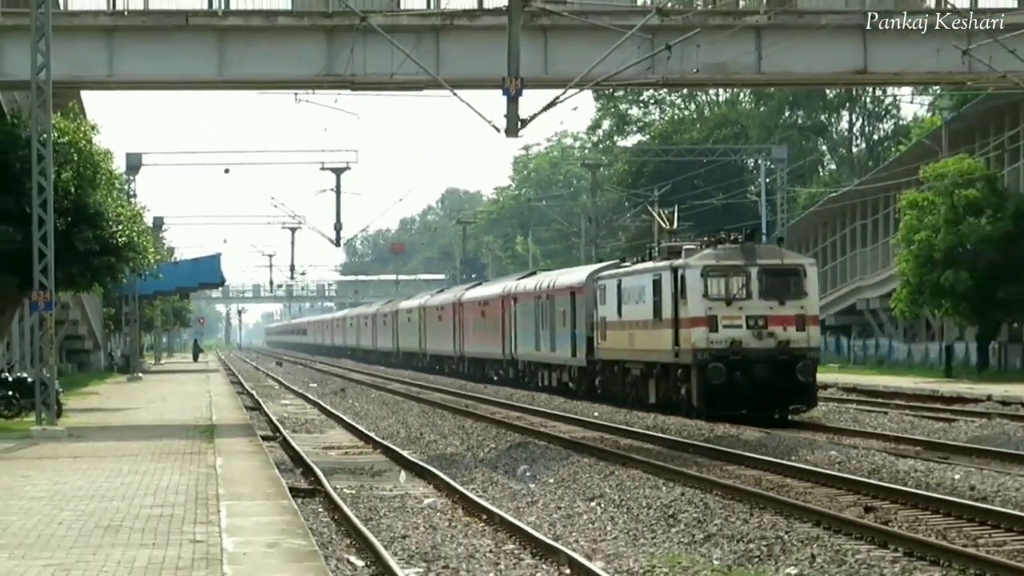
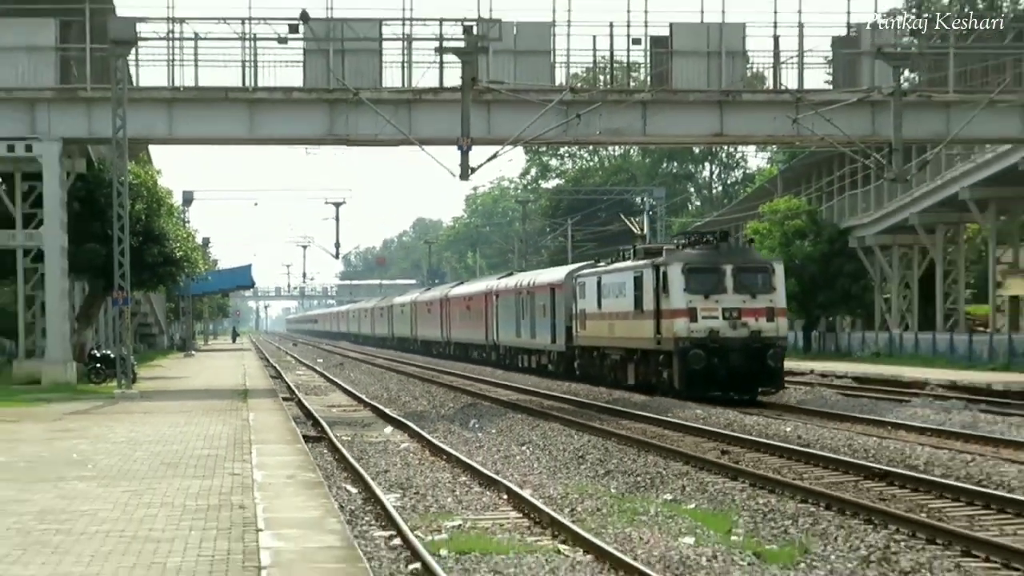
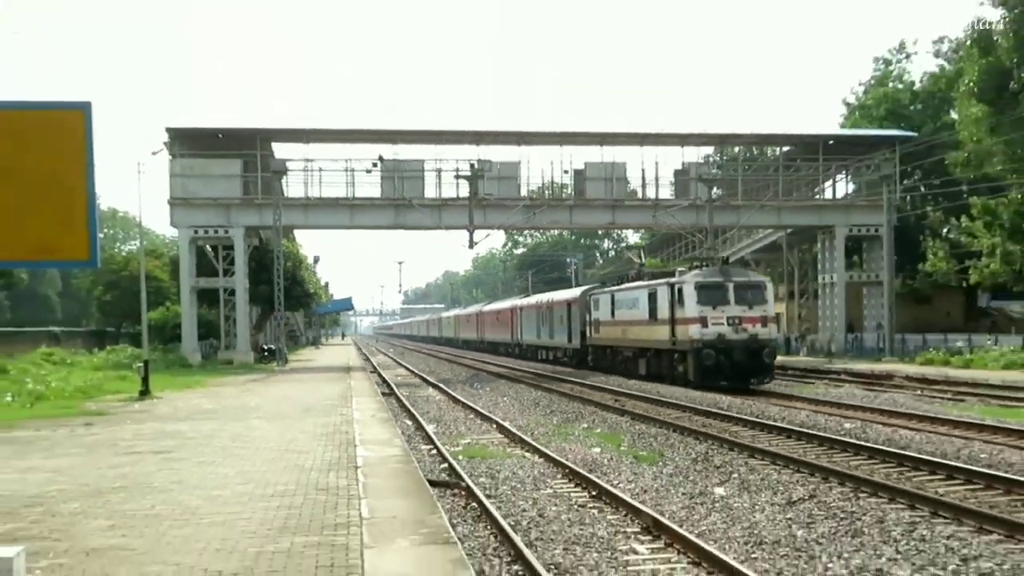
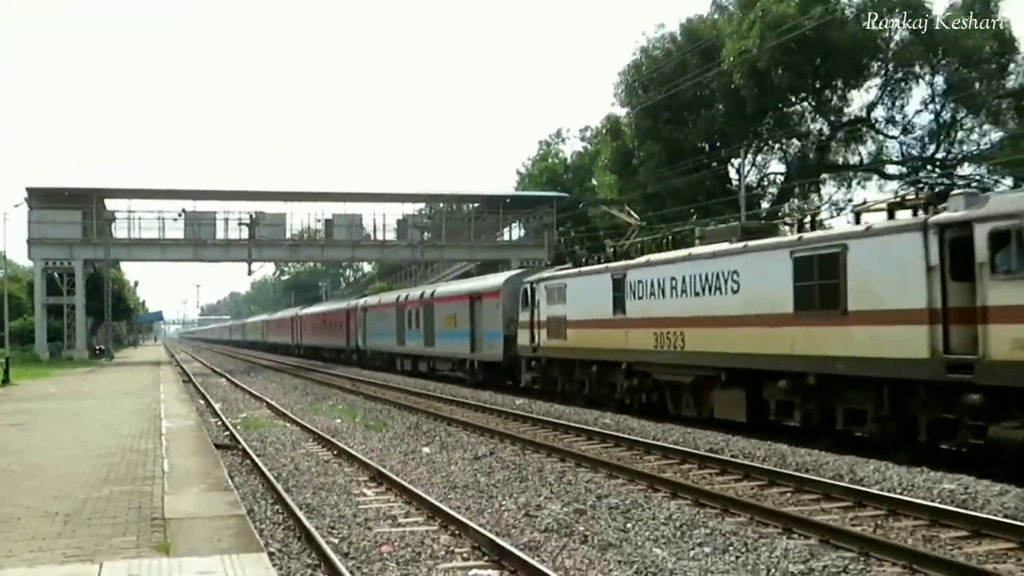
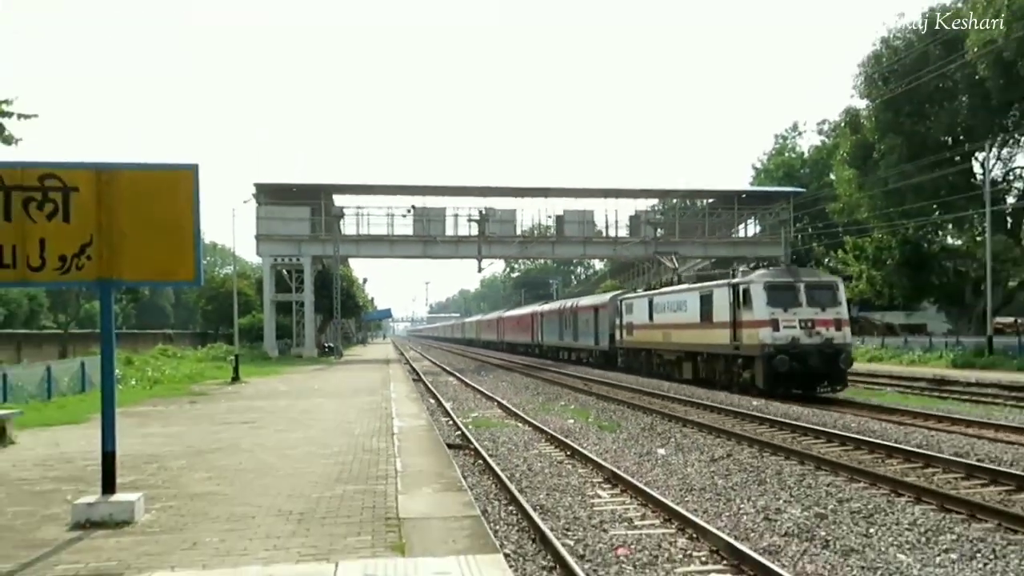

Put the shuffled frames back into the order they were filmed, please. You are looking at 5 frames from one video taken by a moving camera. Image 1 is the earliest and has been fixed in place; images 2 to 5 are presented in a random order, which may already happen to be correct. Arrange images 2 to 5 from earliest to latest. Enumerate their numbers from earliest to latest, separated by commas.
2, 3, 5, 4
